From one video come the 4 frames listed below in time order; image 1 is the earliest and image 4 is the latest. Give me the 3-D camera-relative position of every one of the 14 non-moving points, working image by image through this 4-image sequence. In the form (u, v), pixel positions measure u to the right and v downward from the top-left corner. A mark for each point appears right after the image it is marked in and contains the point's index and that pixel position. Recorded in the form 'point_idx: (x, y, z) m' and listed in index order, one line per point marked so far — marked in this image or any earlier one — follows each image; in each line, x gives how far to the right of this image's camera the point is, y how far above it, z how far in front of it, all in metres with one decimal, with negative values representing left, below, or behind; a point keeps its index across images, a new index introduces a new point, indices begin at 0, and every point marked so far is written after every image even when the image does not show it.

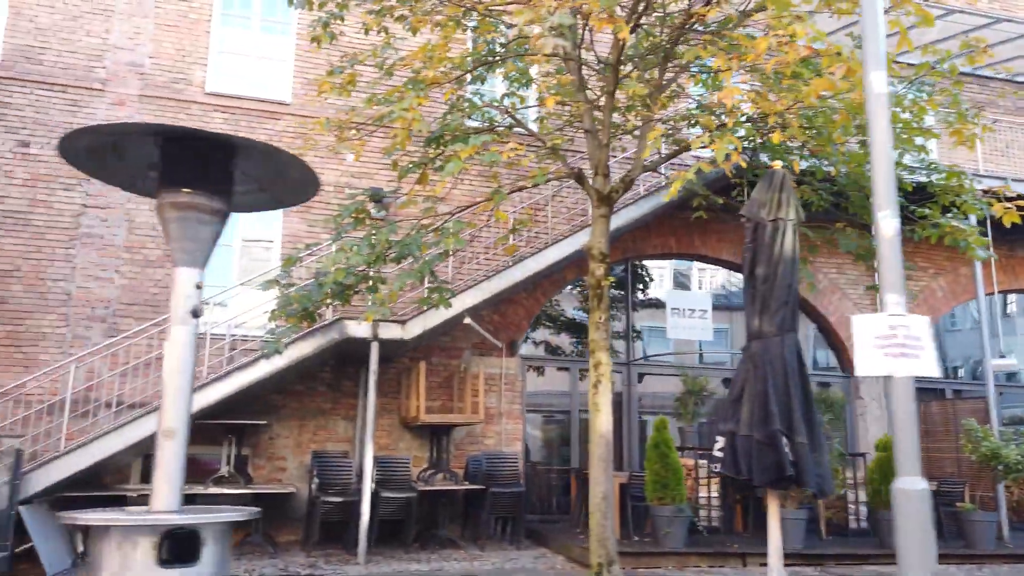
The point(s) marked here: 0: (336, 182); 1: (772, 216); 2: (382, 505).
0: (-2.8, +1.7, +11.5) m
1: (+1.9, +0.5, +5.4) m
2: (-1.6, -2.6, +9.0) m
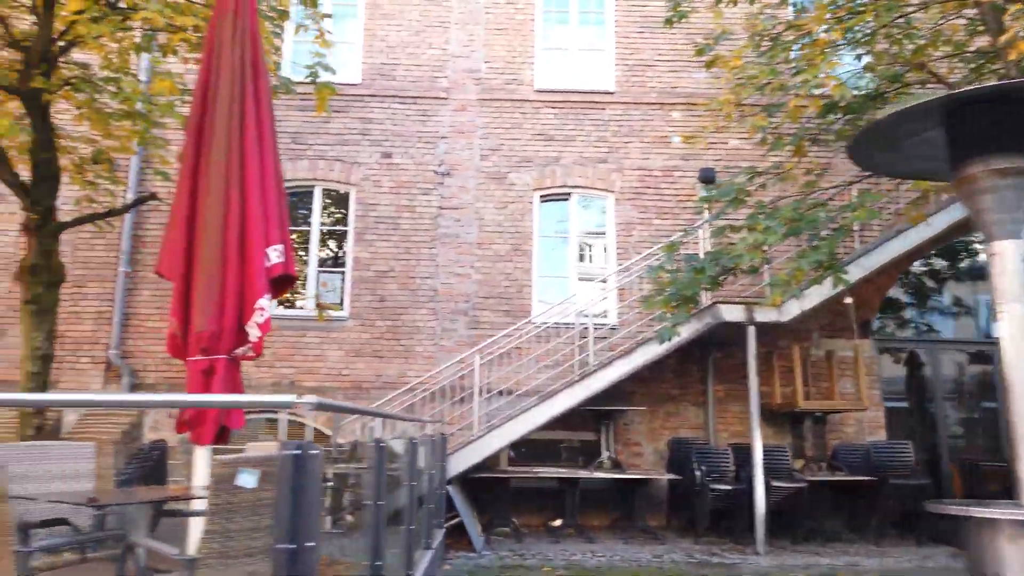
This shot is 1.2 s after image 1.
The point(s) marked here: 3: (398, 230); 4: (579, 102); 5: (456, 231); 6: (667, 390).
0: (+2.4, +1.9, +11.4) m
1: (+5.3, +0.8, +4.3) m
2: (+3.0, -2.4, +8.6) m
3: (-1.7, +0.9, +11.1) m
4: (+1.1, +2.9, +11.5) m
5: (-0.8, +0.9, +11.1) m
6: (+2.2, -1.5, +10.6) m
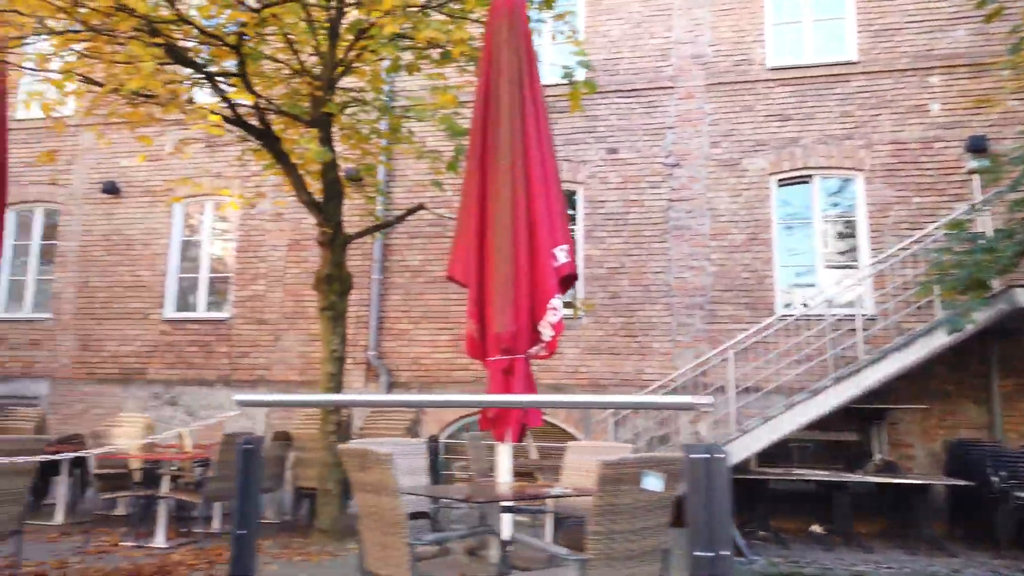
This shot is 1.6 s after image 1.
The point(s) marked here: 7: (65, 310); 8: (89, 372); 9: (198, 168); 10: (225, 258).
0: (+5.7, +2.1, +10.2) m
1: (+6.9, +1.1, +2.6) m
2: (+5.9, -2.2, +7.4) m
3: (+1.7, +0.9, +11.0) m
4: (+4.5, +3.1, +10.7) m
5: (+2.6, +1.0, +10.8) m
6: (+5.5, -1.3, +9.5) m
7: (-7.7, -0.4, +12.7) m
8: (-7.1, -1.4, +12.4) m
9: (-5.4, +2.0, +12.6) m
10: (-4.9, +0.5, +12.6) m
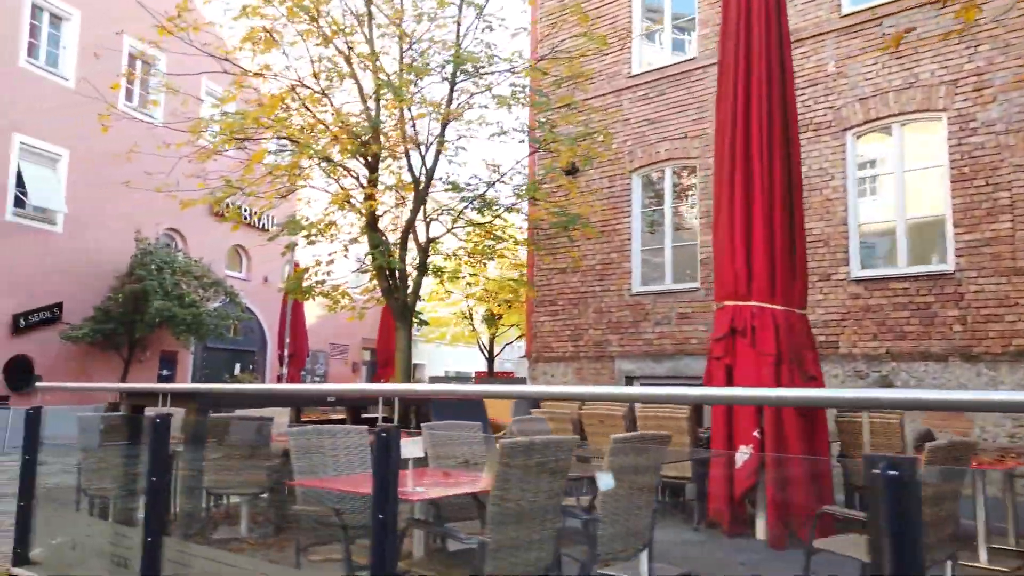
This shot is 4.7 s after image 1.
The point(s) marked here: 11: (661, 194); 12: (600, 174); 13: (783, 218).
0: (+13.4, +3.4, +2.3) m
1: (+10.8, +2.0, -4.9) m
2: (+12.5, -1.0, -0.2) m
3: (+10.4, +2.0, +4.9) m
4: (+12.4, +4.3, +3.3) m
5: (+11.0, +2.1, +4.3) m
6: (+13.1, 0.0, +1.8) m
7: (+3.1, +0.2, +11.0) m
8: (+3.5, -0.8, +10.6) m
9: (+4.9, +2.7, +9.8) m
10: (+5.4, +1.2, +9.6) m
11: (+2.4, +1.6, +12.1) m
12: (+1.5, +2.0, +12.7) m
13: (+2.3, +0.6, +6.2) m
